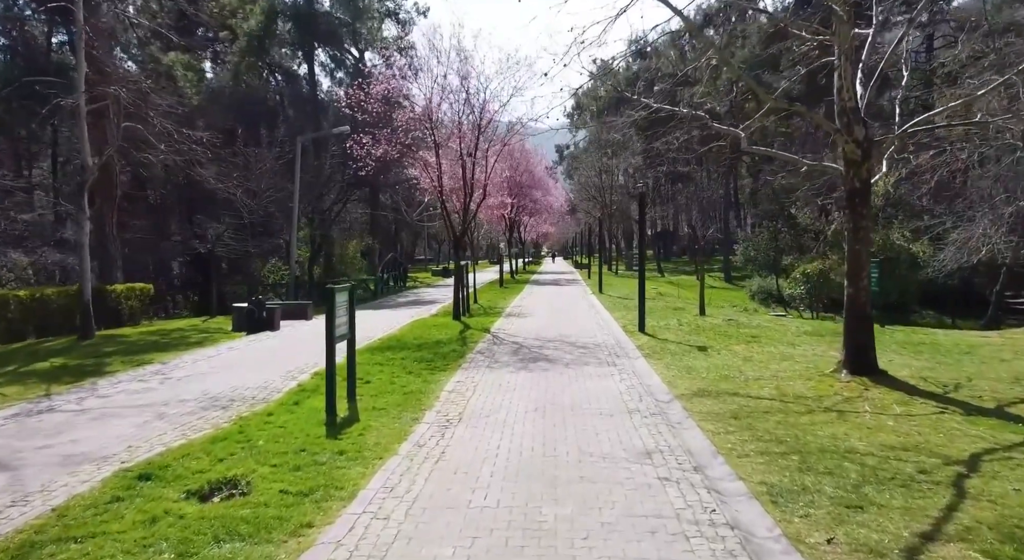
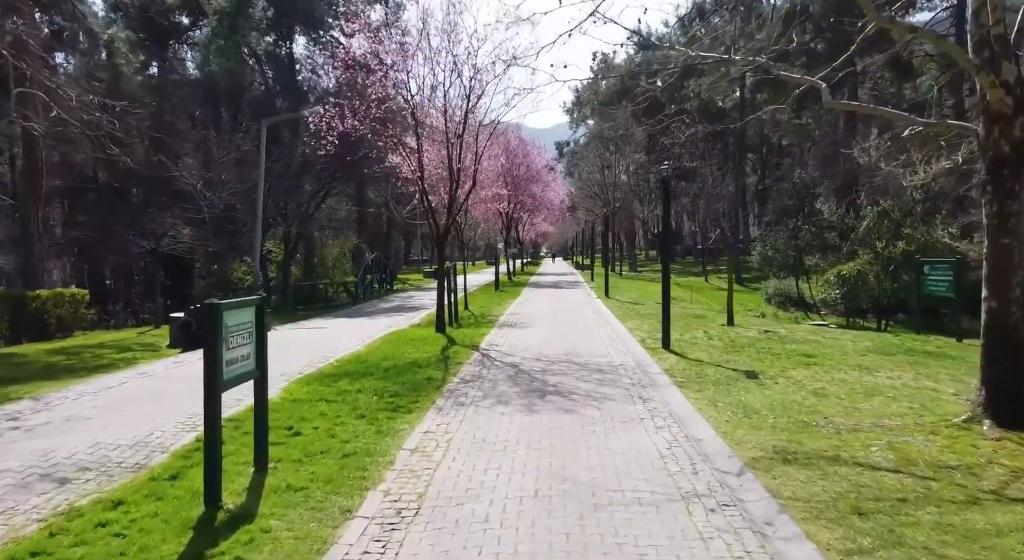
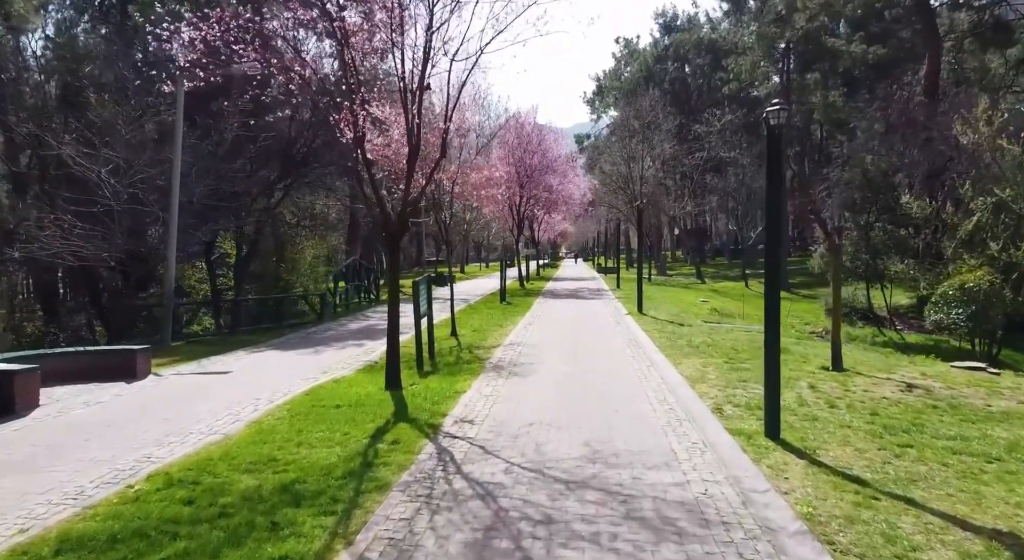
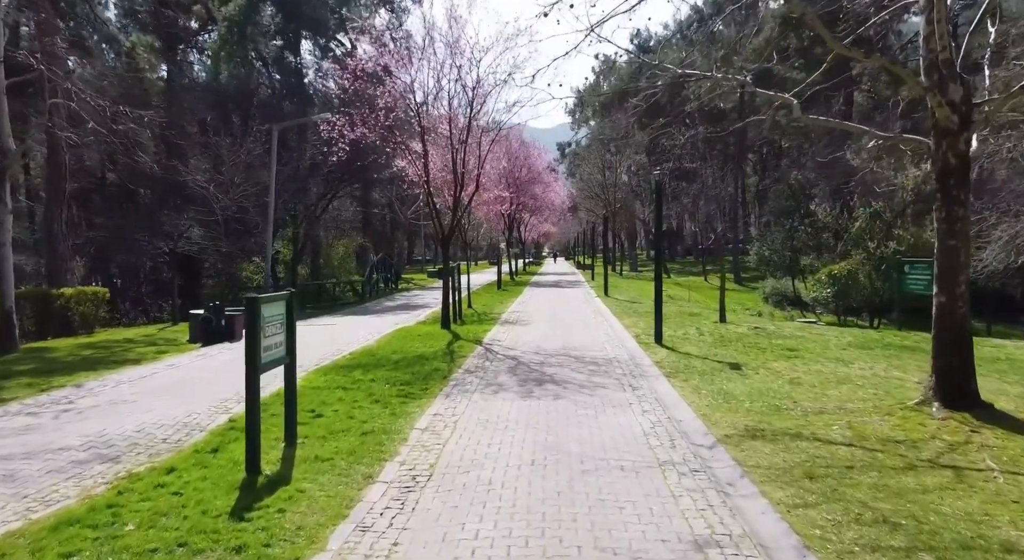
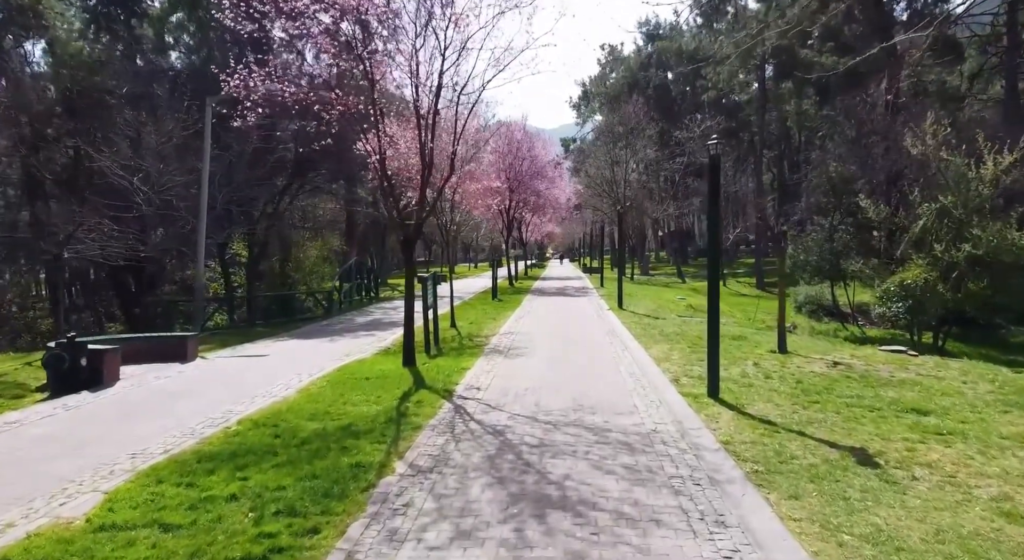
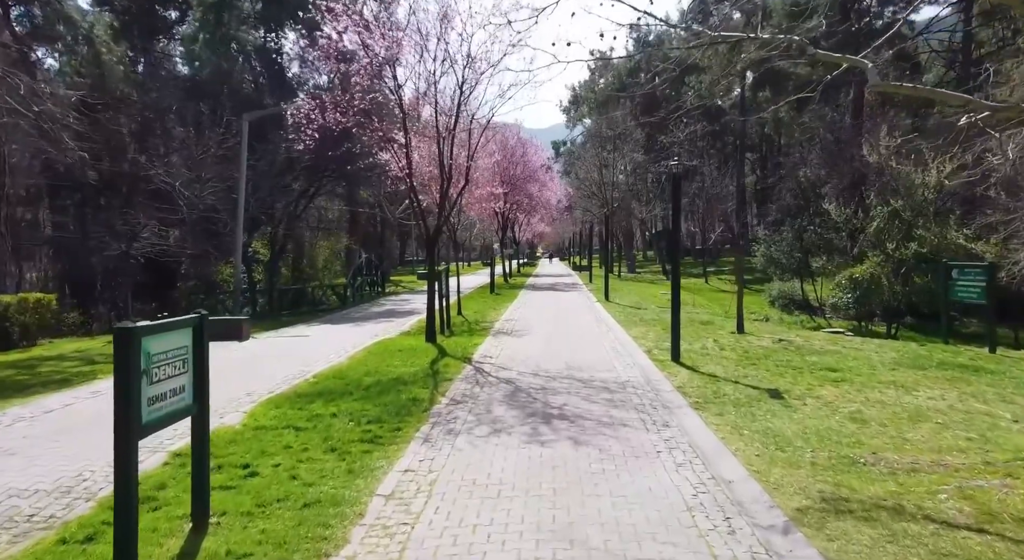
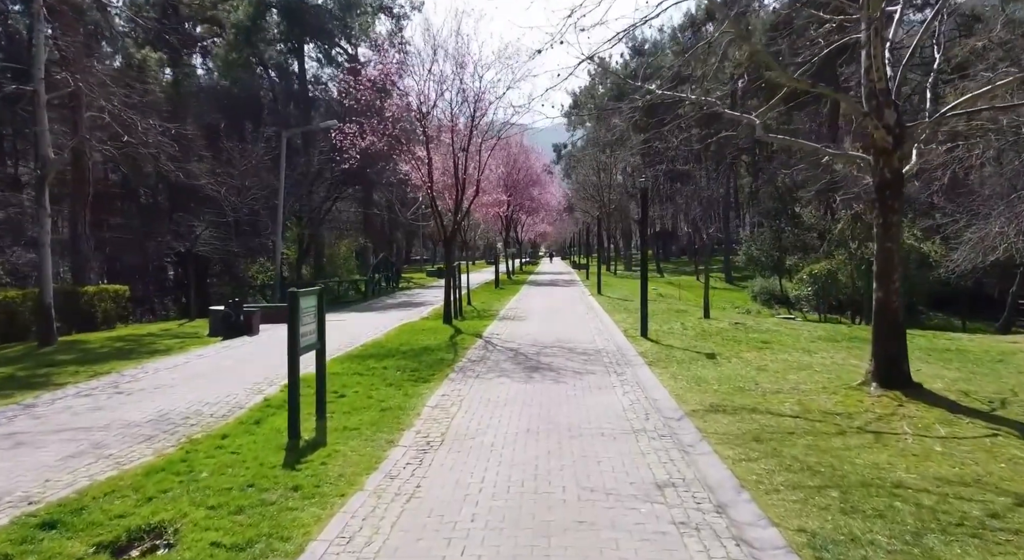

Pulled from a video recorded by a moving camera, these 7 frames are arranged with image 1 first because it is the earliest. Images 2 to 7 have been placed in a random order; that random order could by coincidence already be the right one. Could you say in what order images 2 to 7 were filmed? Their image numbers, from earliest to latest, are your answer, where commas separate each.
7, 4, 2, 6, 5, 3
